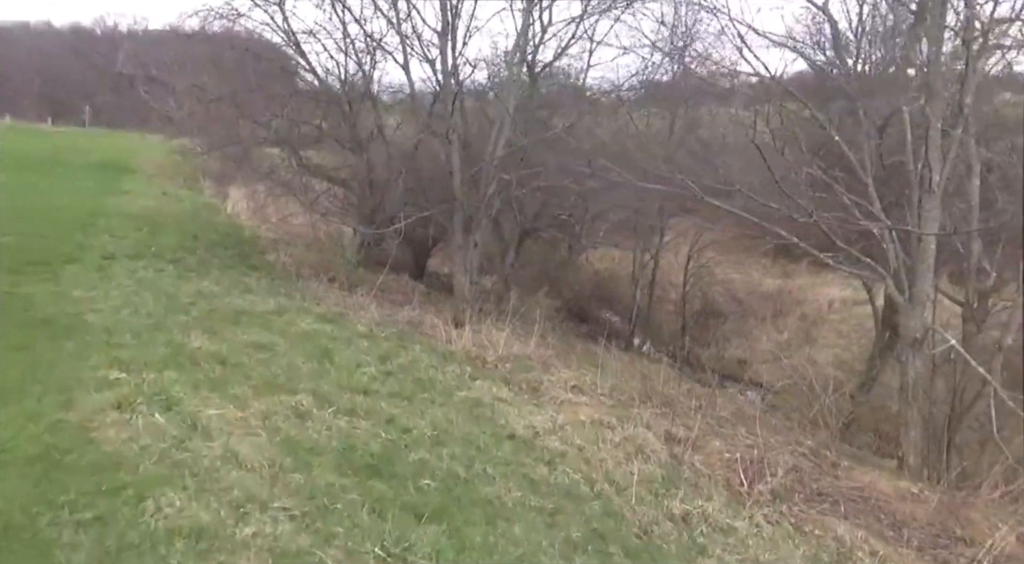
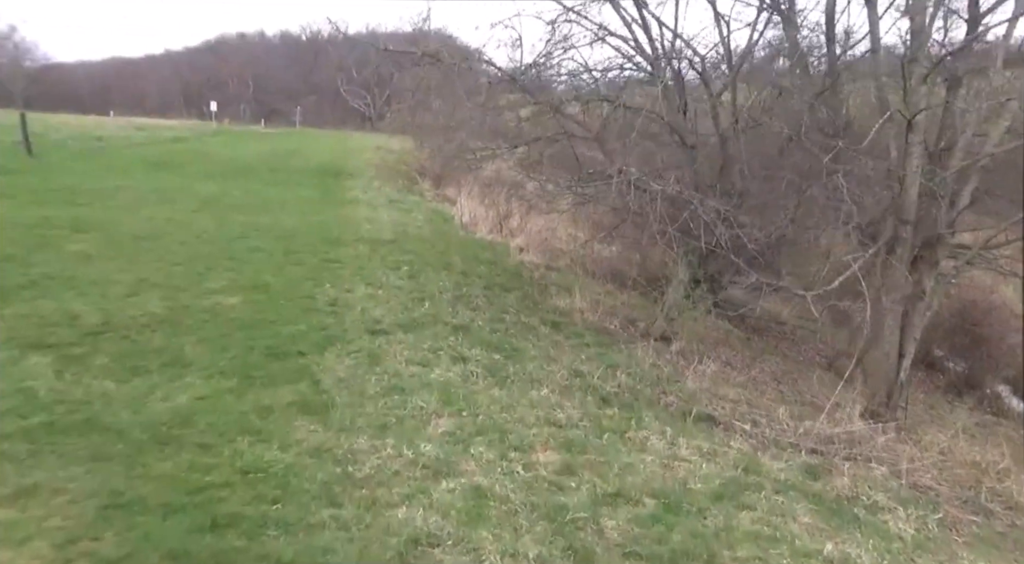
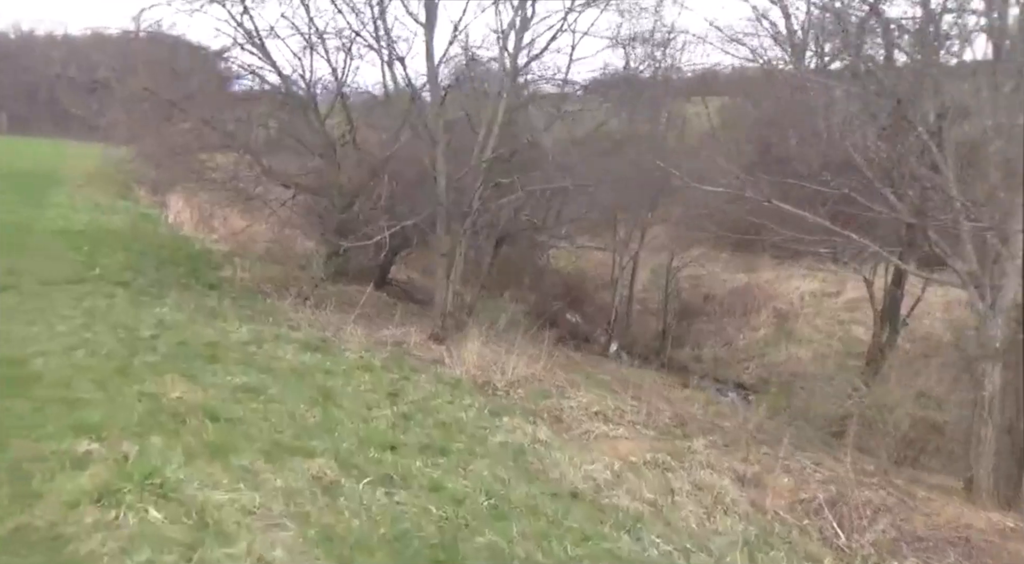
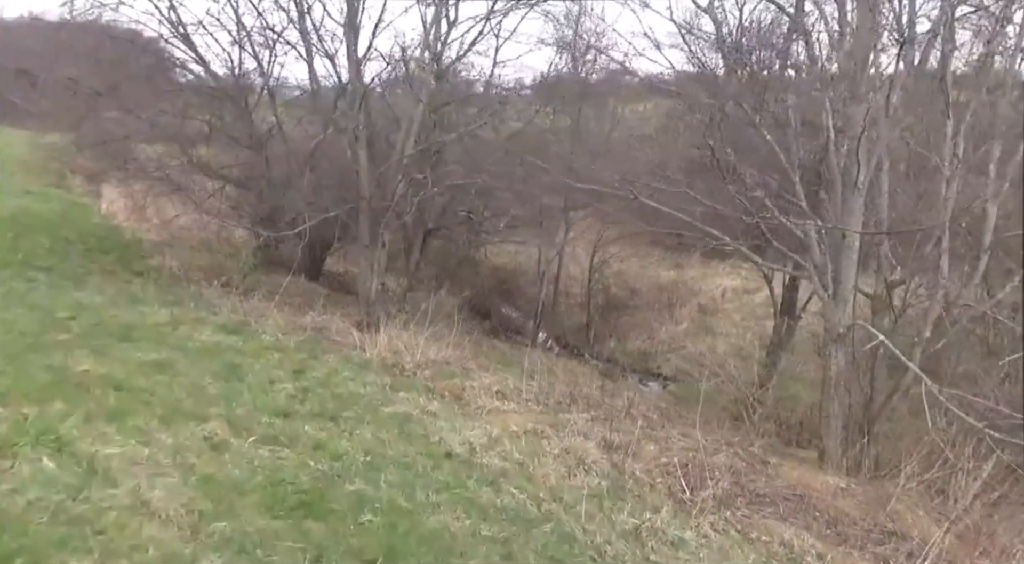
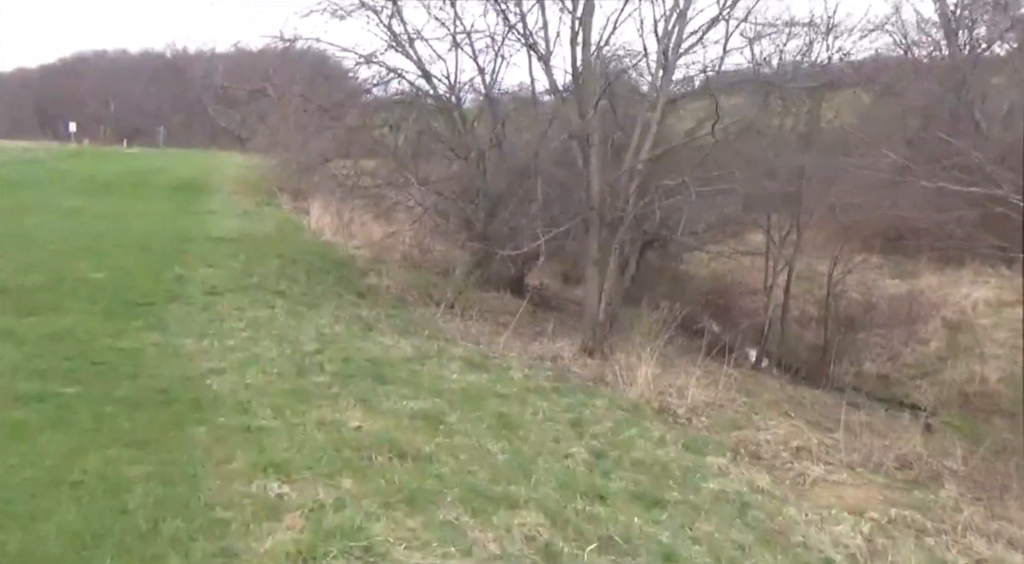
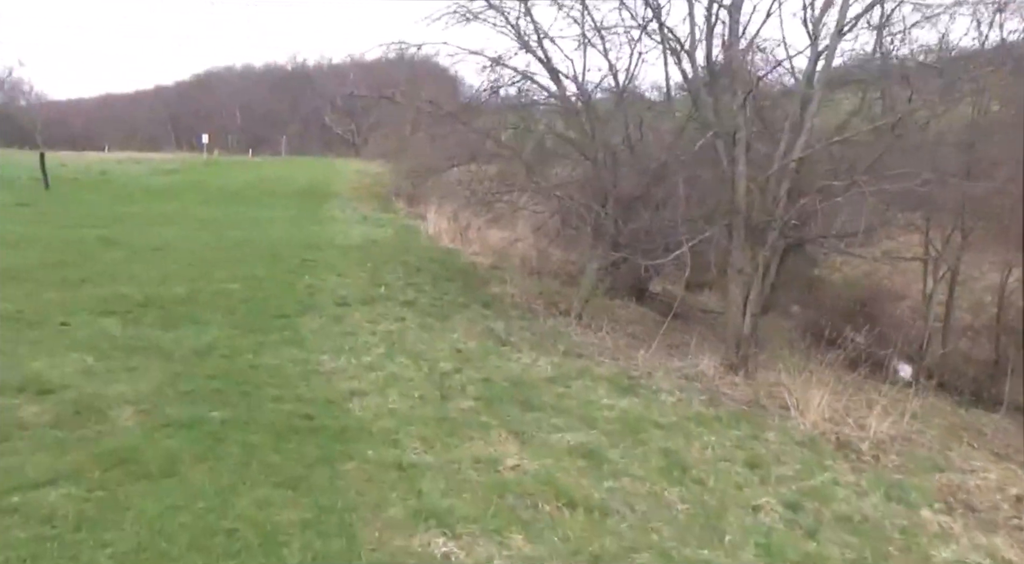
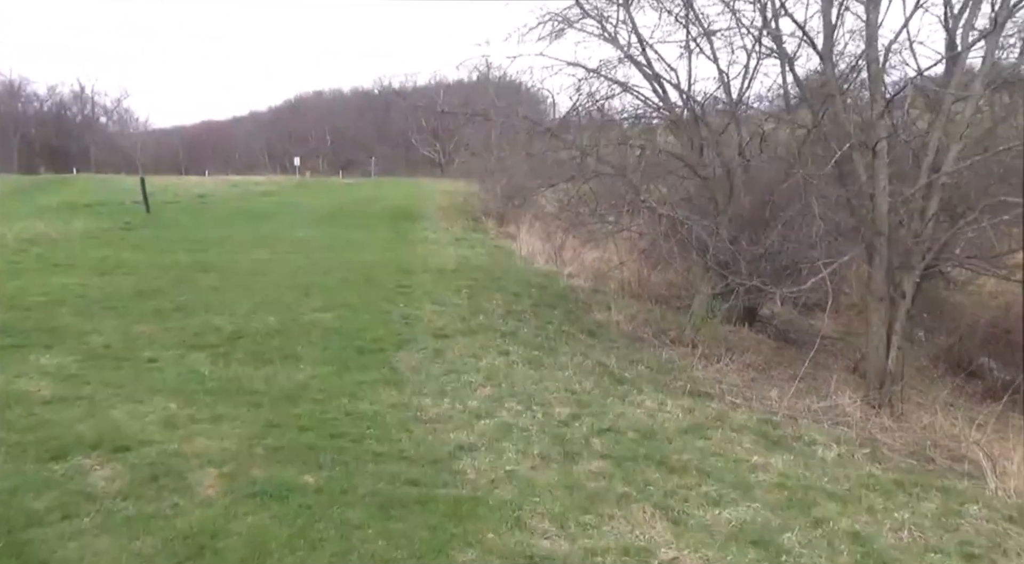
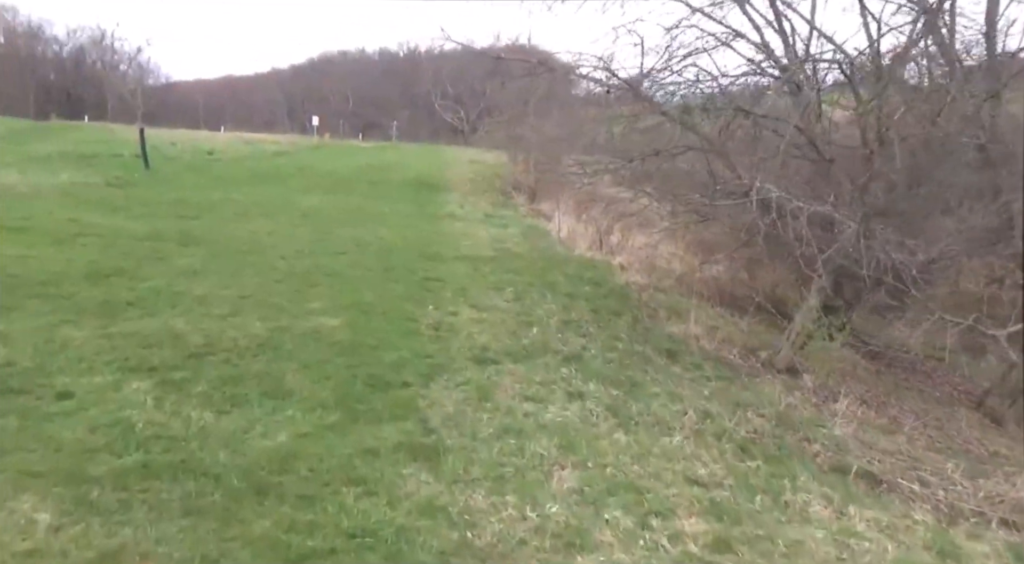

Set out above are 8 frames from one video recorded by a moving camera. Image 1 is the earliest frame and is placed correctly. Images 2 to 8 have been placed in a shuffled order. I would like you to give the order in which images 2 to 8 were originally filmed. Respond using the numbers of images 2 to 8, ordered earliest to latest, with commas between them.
4, 3, 5, 6, 7, 2, 8
